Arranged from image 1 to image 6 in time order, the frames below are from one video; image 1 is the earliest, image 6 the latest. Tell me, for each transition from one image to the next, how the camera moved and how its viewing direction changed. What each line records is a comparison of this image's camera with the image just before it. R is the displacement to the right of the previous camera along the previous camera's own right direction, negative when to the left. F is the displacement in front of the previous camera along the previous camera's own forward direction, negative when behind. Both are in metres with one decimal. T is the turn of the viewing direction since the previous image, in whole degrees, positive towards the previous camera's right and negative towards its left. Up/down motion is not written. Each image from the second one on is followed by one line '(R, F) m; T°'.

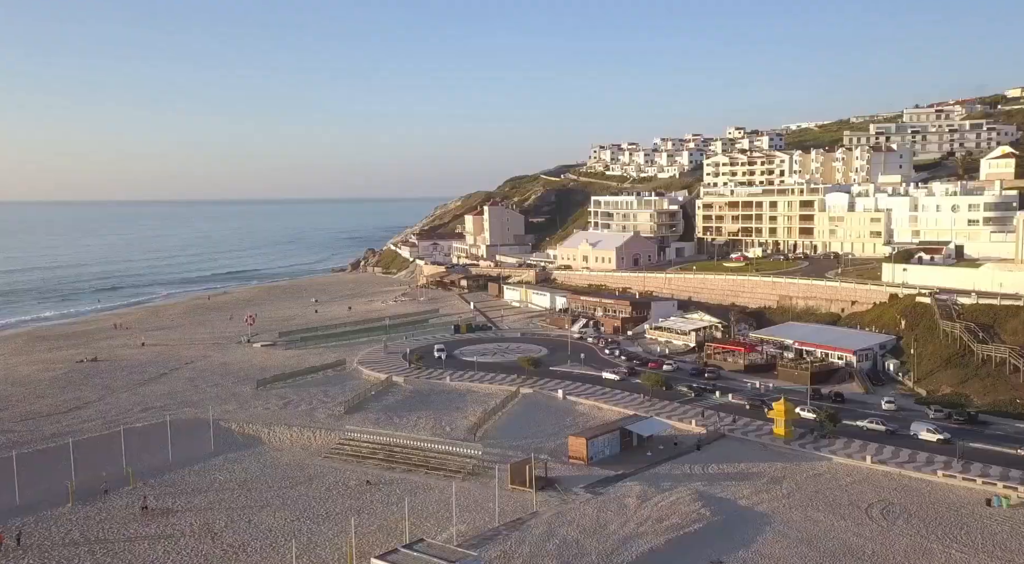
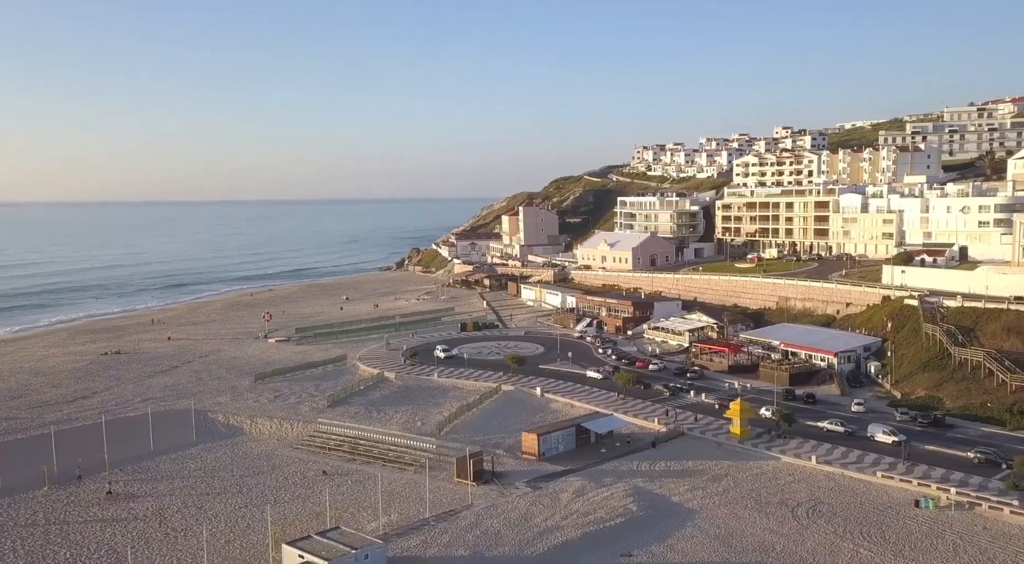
(+3.3, -0.4) m; -3°
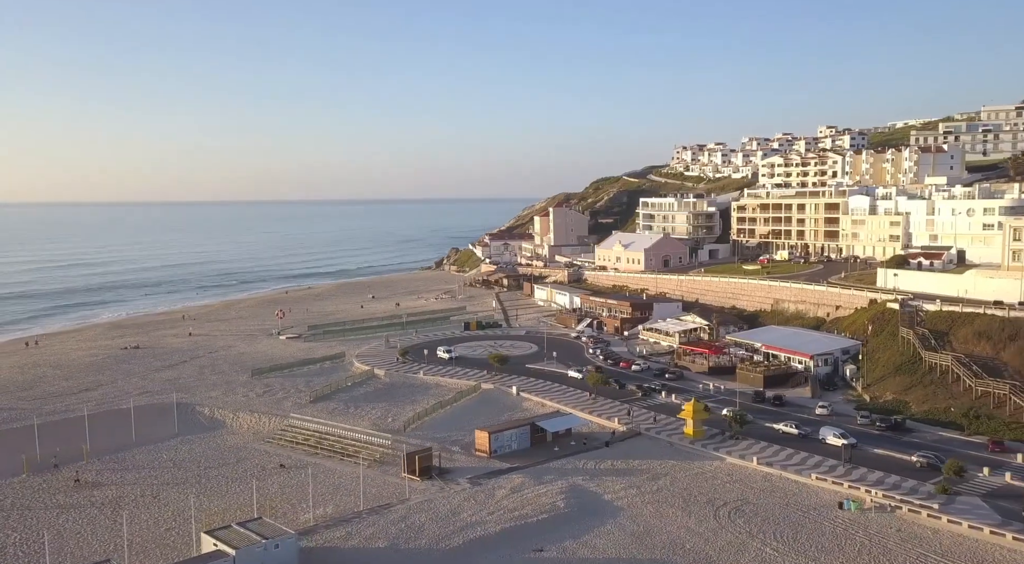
(+3.2, -0.4) m; -3°
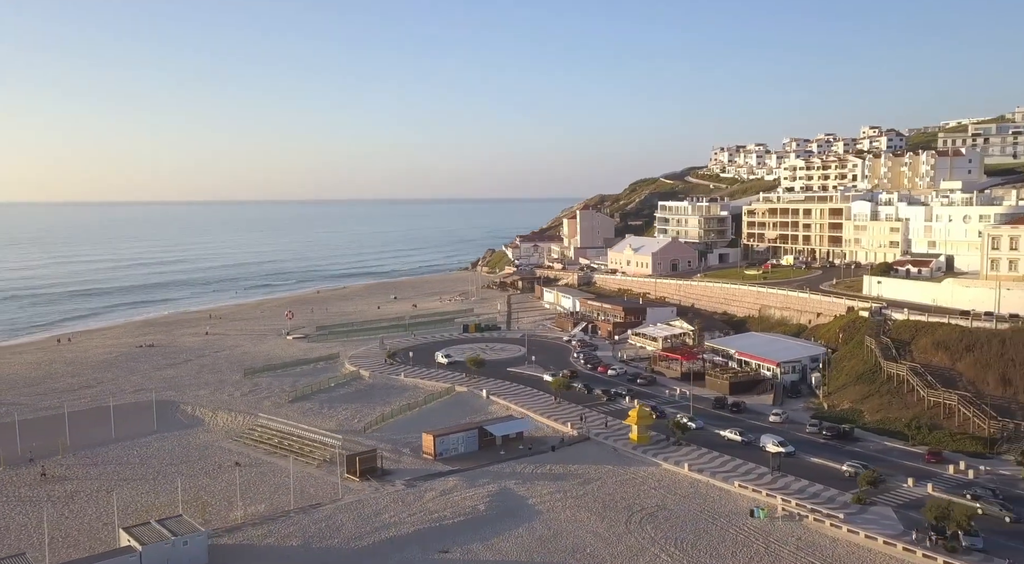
(+3.5, -0.5) m; -3°
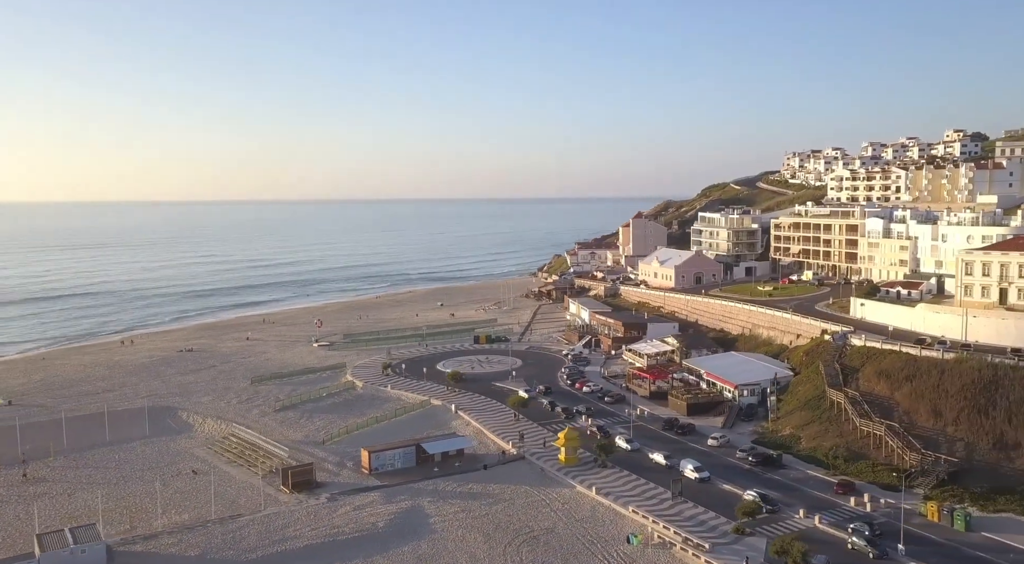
(+5.4, -1.1) m; -5°
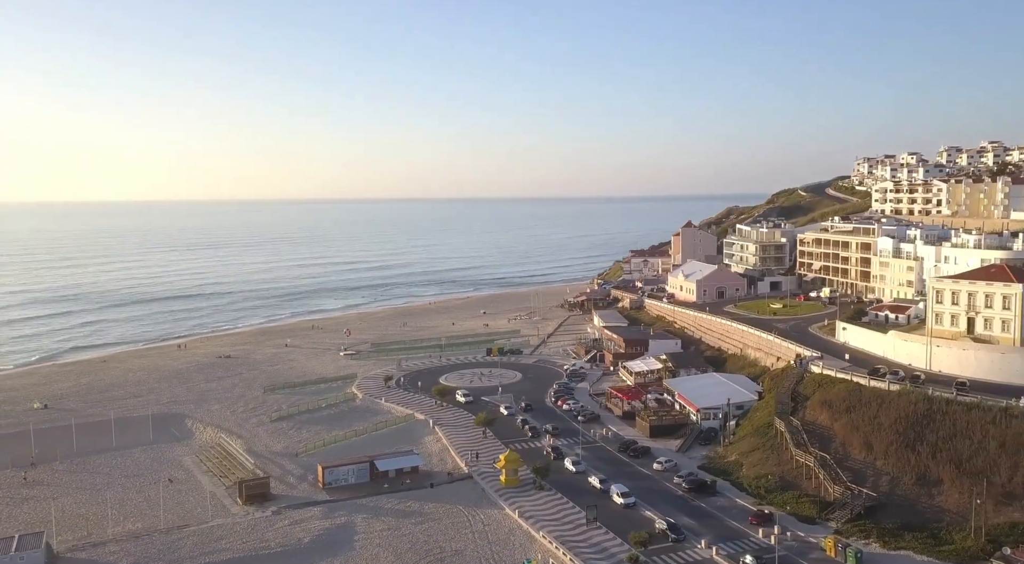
(+5.0, -1.3) m; -5°
